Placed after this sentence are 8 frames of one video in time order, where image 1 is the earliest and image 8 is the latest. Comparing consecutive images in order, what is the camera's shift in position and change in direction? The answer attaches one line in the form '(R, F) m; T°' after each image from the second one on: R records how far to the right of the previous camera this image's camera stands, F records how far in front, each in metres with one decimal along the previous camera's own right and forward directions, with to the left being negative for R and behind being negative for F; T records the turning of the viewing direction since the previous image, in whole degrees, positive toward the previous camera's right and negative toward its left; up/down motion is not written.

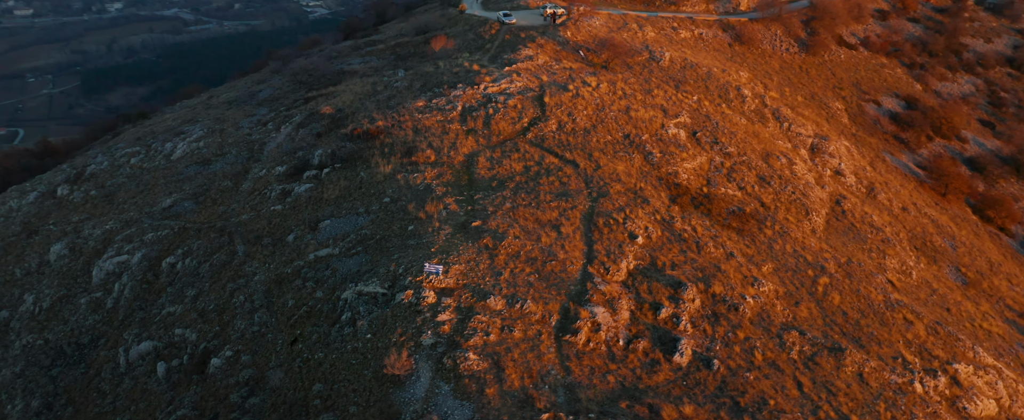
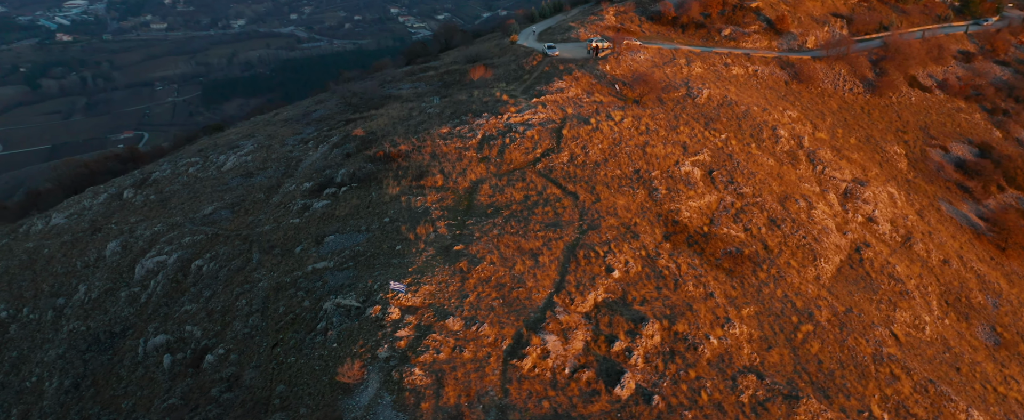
(+2.1, -0.4) m; -7°
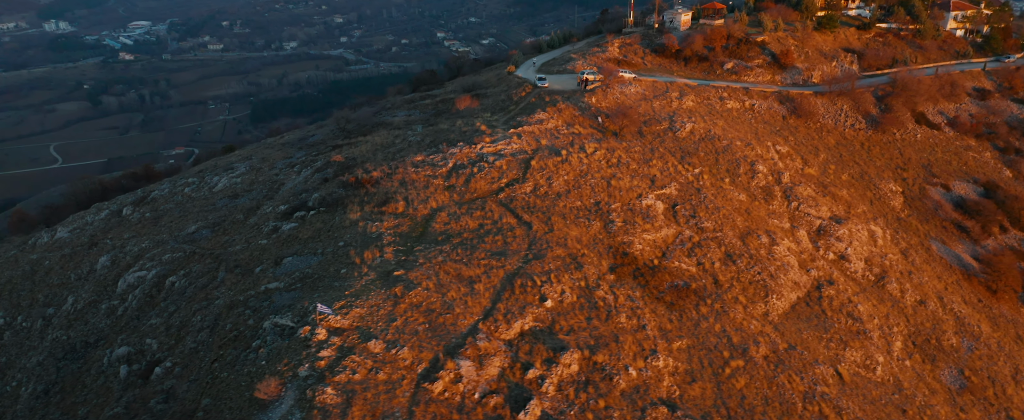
(+2.2, -0.4) m; -3°
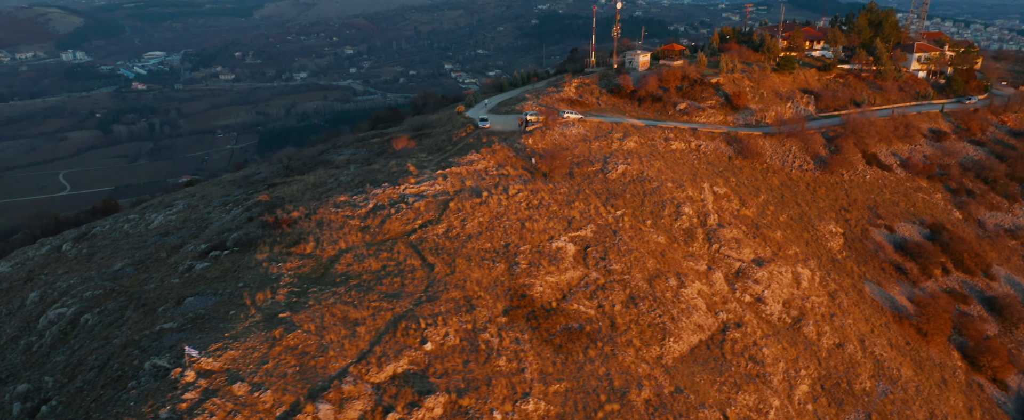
(+2.9, -0.4) m; 0°
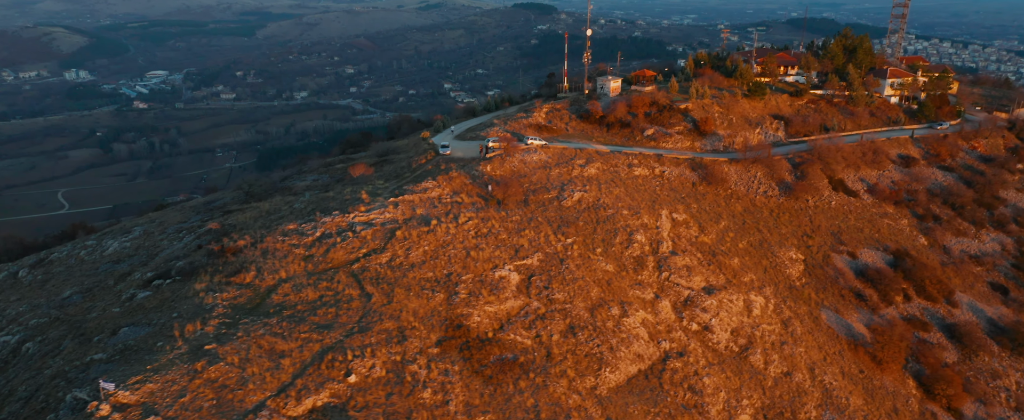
(+1.8, -0.2) m; 0°
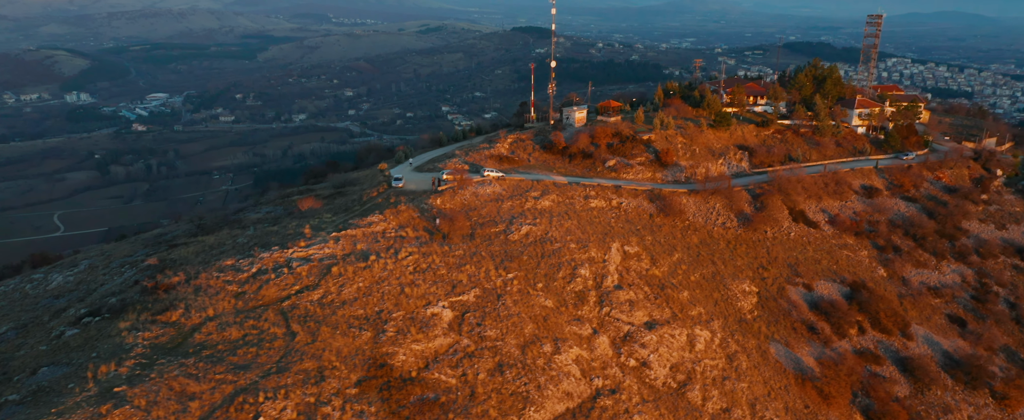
(+2.1, -0.2) m; 0°
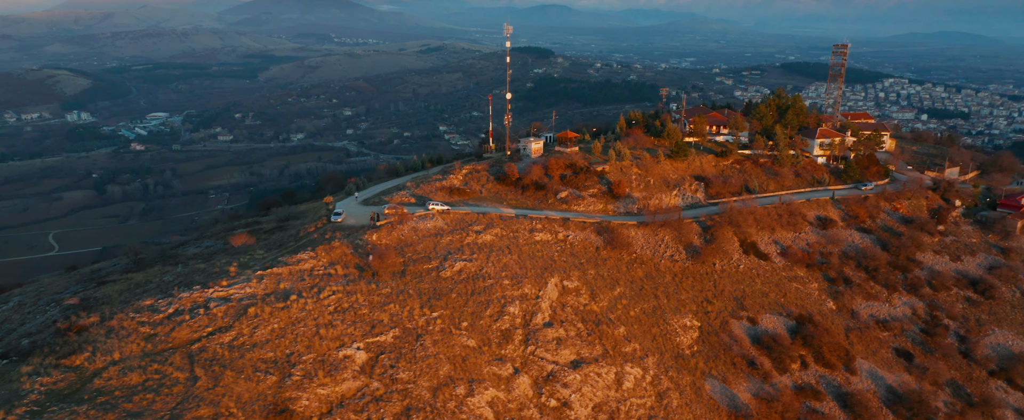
(+2.7, -0.1) m; 0°
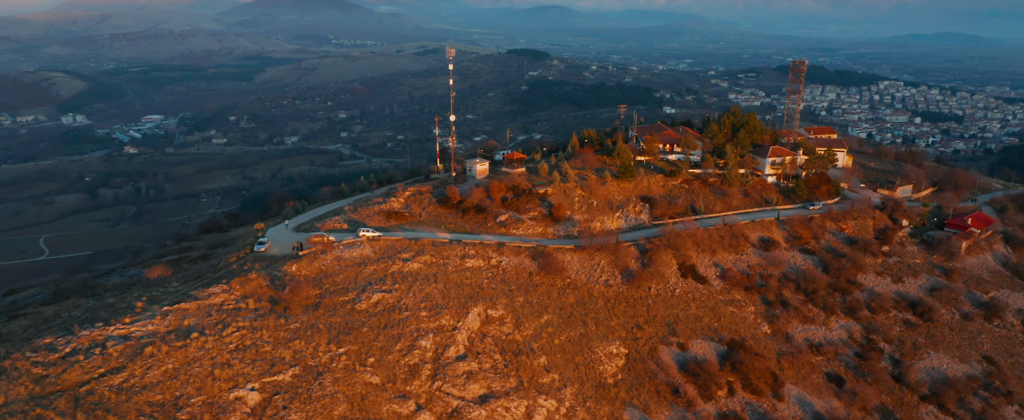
(+3.3, -0.1) m; 0°
